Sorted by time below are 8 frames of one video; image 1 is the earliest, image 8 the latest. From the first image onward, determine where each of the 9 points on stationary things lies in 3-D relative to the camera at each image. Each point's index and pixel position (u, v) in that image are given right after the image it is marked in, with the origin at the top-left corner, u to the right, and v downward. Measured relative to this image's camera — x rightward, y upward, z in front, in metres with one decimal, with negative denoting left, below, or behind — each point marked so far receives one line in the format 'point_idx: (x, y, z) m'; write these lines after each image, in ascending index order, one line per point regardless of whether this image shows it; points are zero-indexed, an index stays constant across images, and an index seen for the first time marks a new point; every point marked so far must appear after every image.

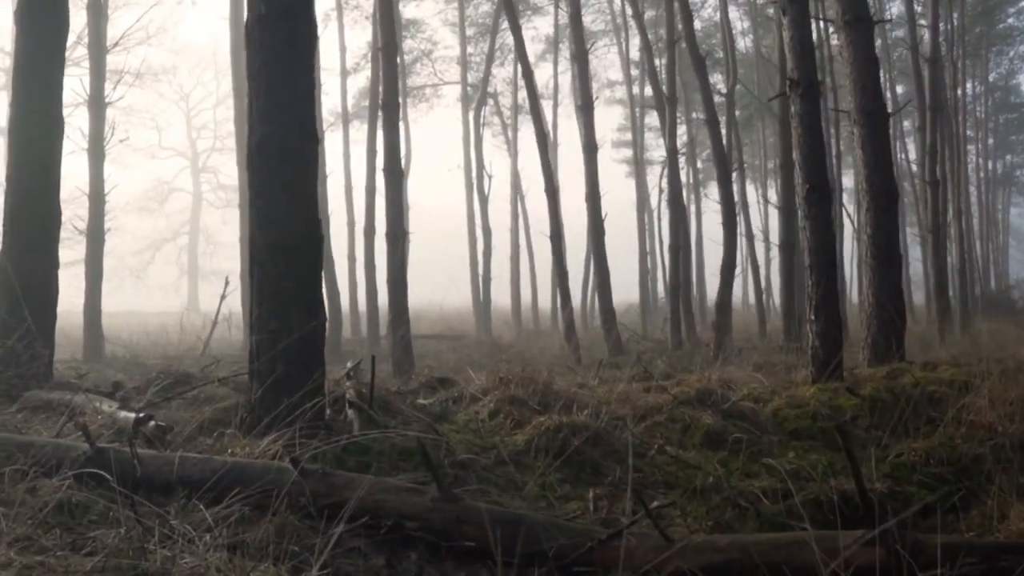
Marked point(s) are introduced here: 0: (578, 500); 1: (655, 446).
0: (+0.4, -1.3, +5.4) m
1: (+1.0, -1.1, +6.2) m
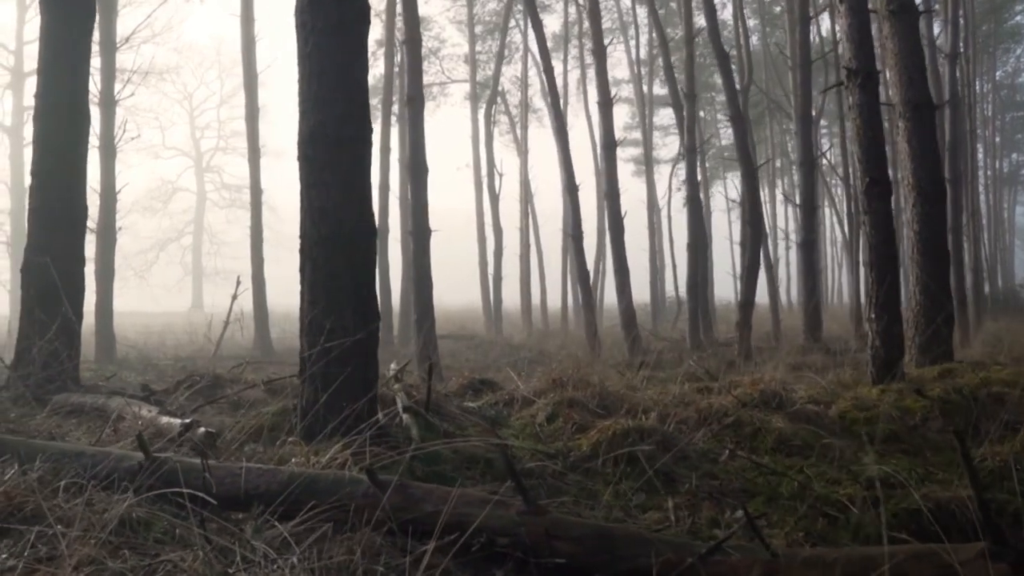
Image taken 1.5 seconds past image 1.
0: (+0.9, -1.3, +5.0) m
1: (+1.5, -1.1, +5.9) m
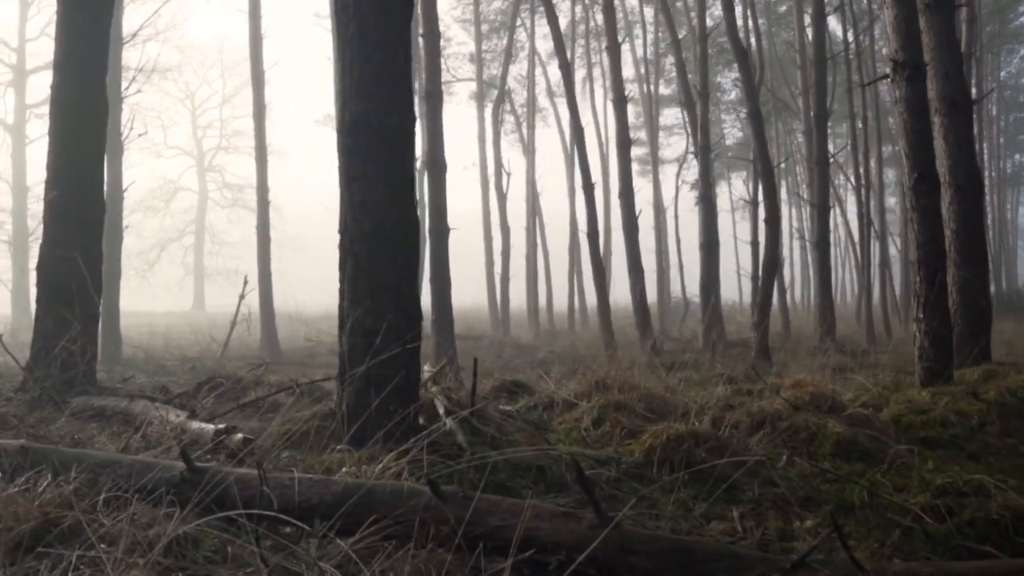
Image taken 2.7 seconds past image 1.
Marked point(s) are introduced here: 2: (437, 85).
0: (+1.2, -1.3, +4.7) m
1: (+1.8, -1.1, +5.6) m
2: (-1.1, +3.0, +12.9) m
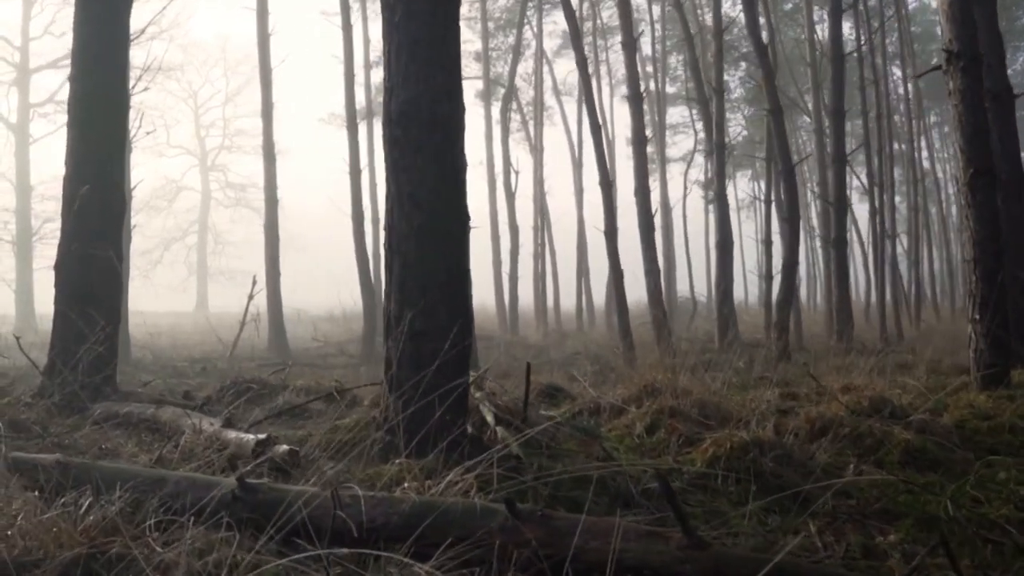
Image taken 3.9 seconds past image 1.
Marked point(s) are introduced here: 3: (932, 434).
0: (+1.5, -1.3, +4.4) m
1: (+2.1, -1.1, +5.3) m
2: (-0.8, +3.1, +12.6) m
3: (+2.9, -1.0, +5.9) m
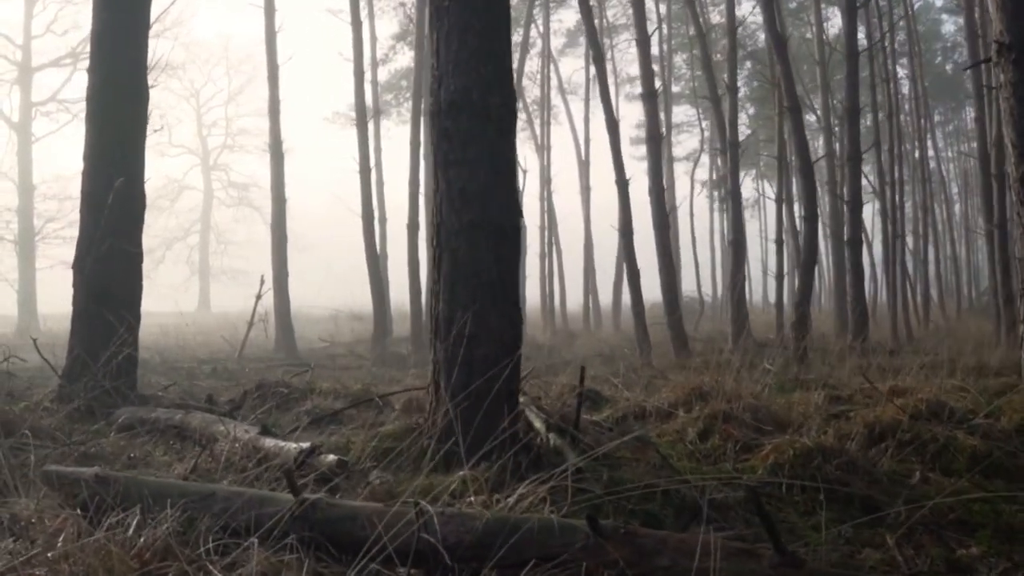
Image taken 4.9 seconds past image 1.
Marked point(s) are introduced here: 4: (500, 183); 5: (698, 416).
0: (+1.8, -1.3, +4.2) m
1: (+2.4, -1.1, +5.0) m
2: (-0.5, +3.1, +12.3) m
3: (+3.2, -1.0, +5.7) m
4: (-0.1, +0.6, +4.5) m
5: (+1.2, -0.9, +5.8) m
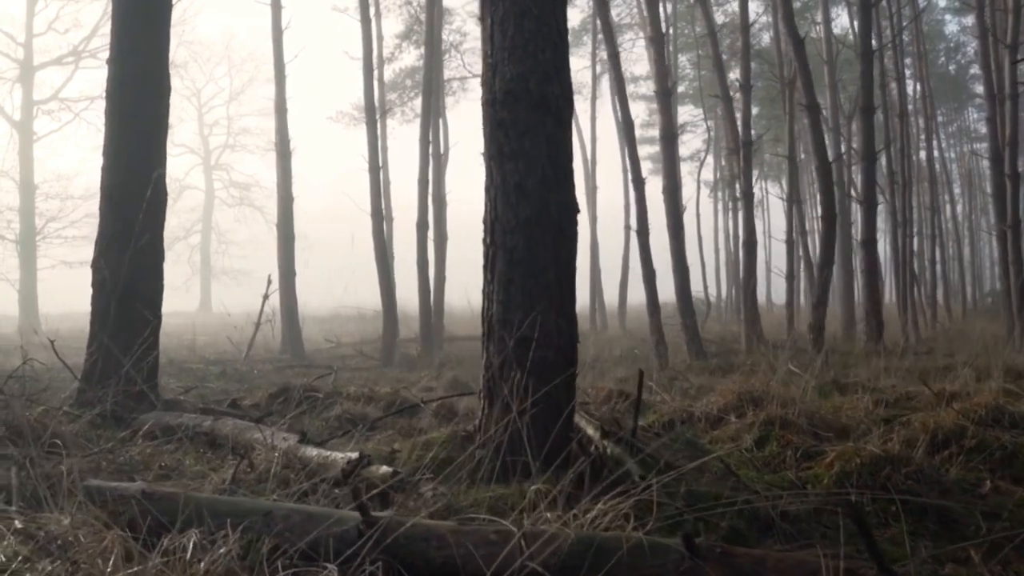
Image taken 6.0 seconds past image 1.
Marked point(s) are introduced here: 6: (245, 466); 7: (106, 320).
0: (+2.1, -1.3, +3.9) m
1: (+2.7, -1.1, +4.8) m
2: (-0.2, +3.1, +12.1) m
3: (+3.5, -1.0, +5.4) m
4: (+0.2, +0.6, +4.2) m
5: (+1.5, -0.9, +5.5) m
6: (-1.3, -0.9, +4.3) m
7: (-3.1, -0.2, +6.6) m
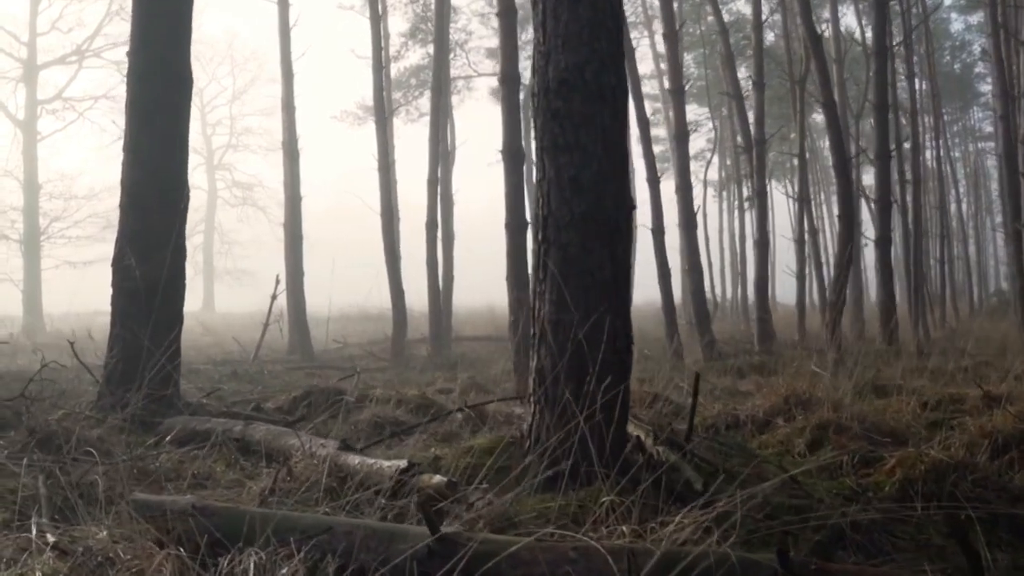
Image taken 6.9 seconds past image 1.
0: (+2.3, -1.3, +3.7) m
1: (+2.9, -1.1, +4.6) m
2: (0.0, +3.1, +11.9) m
3: (+3.7, -1.0, +5.2) m
4: (+0.5, +0.6, +4.0) m
5: (+1.8, -0.9, +5.3) m
6: (-1.1, -0.9, +4.1) m
7: (-2.9, -0.2, +6.4) m
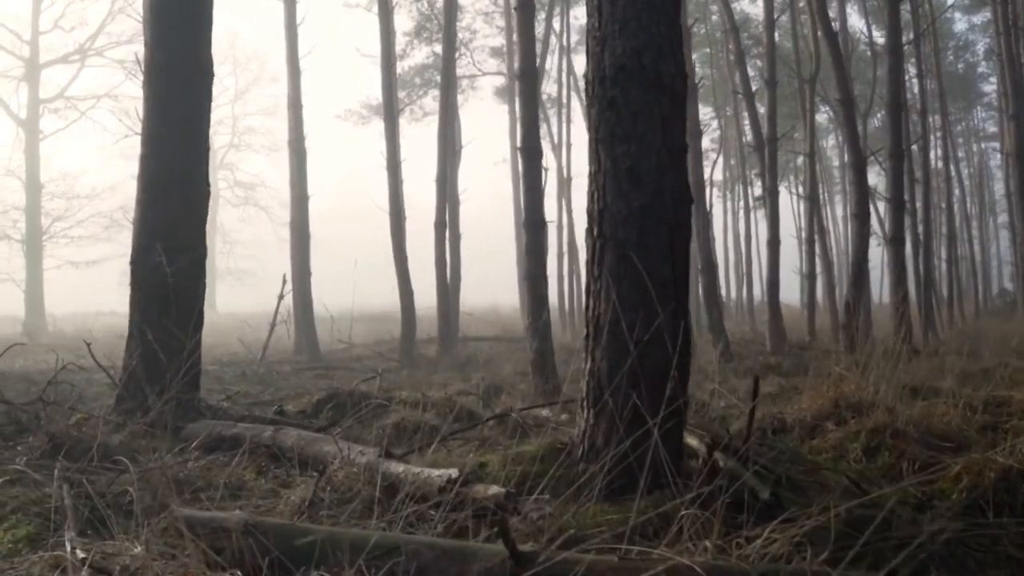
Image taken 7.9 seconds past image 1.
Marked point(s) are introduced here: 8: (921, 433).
0: (+2.6, -1.3, +3.5) m
1: (+3.2, -1.1, +4.3) m
2: (+0.2, +3.1, +11.6) m
3: (+4.0, -1.0, +5.0) m
4: (+0.7, +0.6, +3.8) m
5: (+2.0, -0.9, +5.1) m
6: (-0.8, -0.9, +3.9) m
7: (-2.7, -0.2, +6.2) m
8: (+2.4, -0.9, +5.1) m
